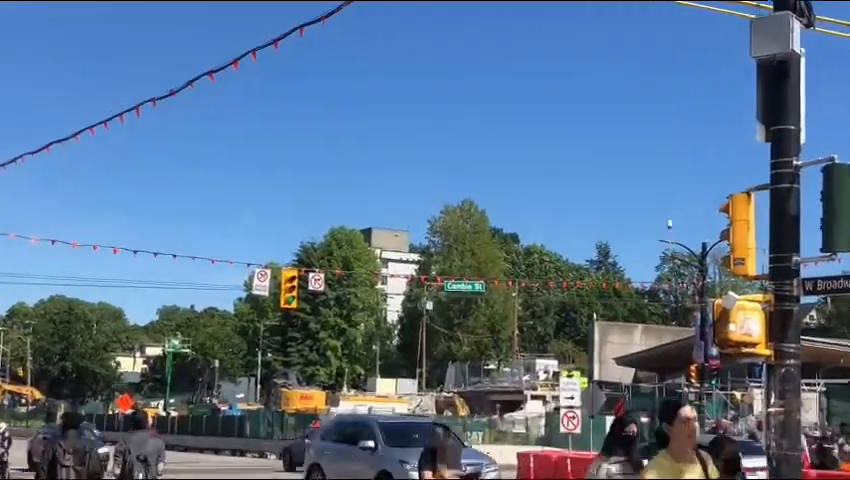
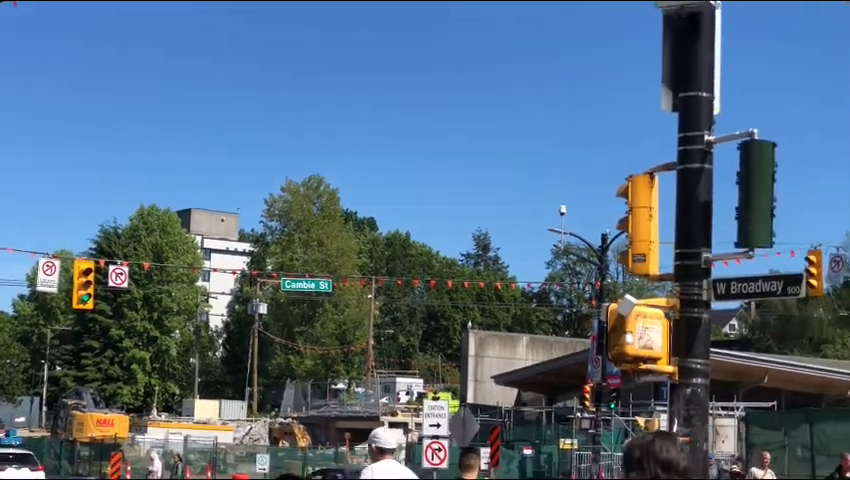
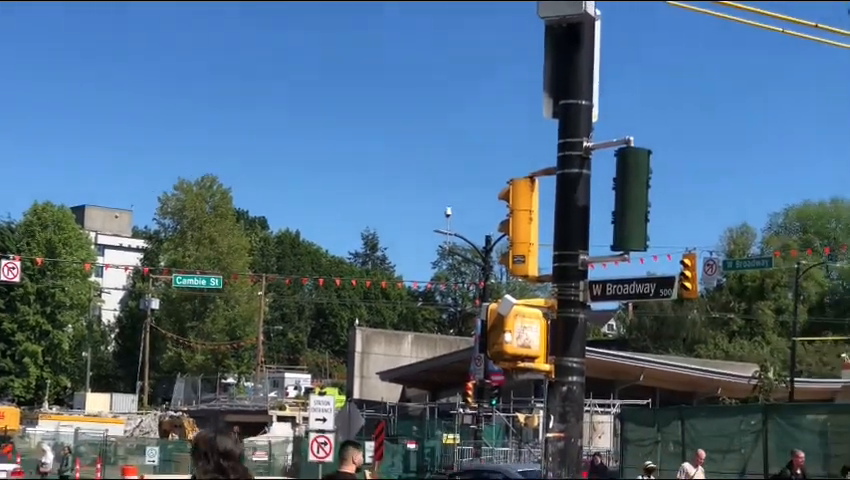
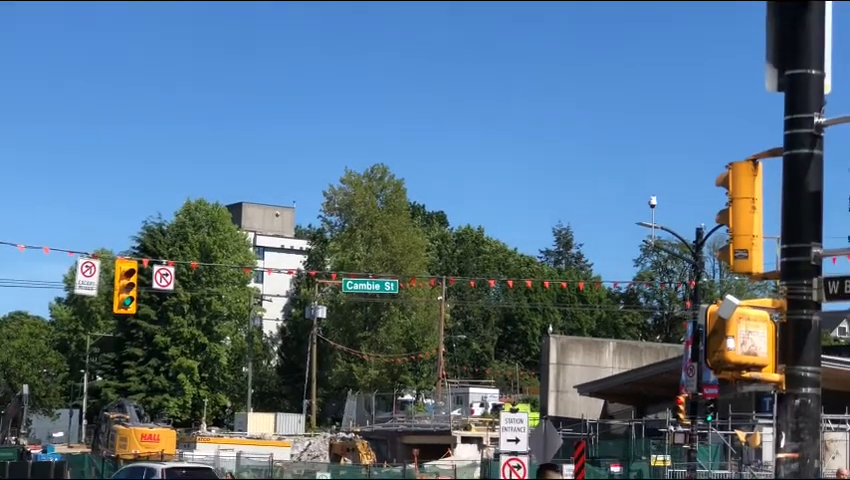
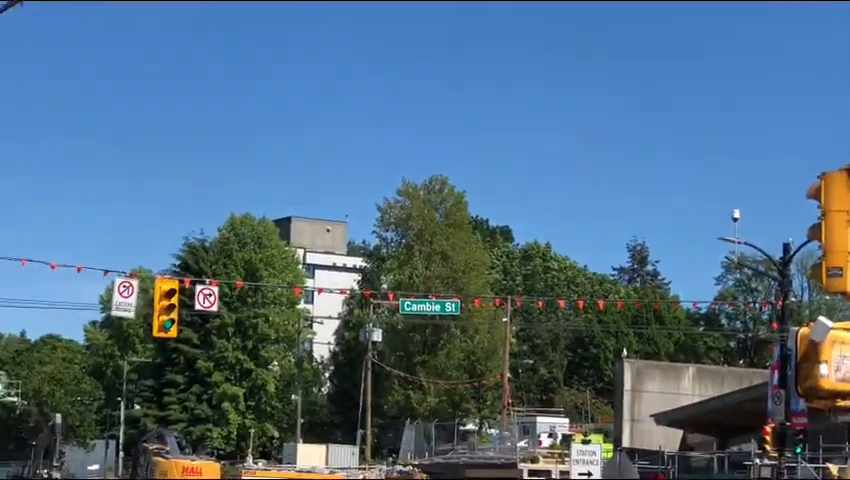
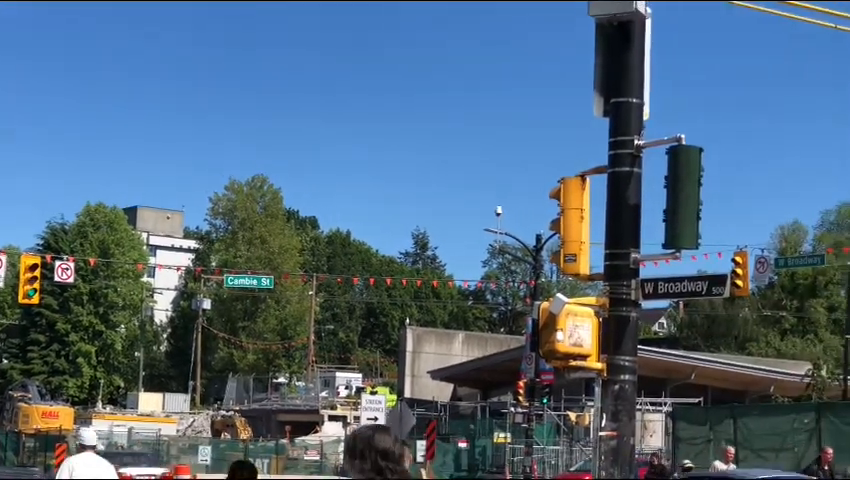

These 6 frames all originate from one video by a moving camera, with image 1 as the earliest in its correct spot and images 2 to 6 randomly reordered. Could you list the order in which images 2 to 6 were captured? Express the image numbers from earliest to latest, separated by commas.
5, 4, 2, 6, 3
